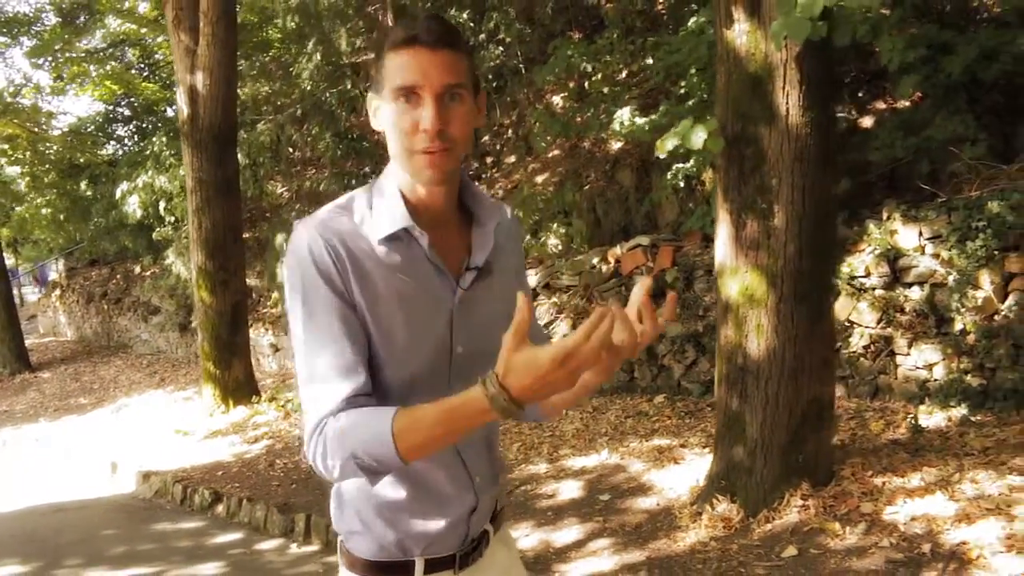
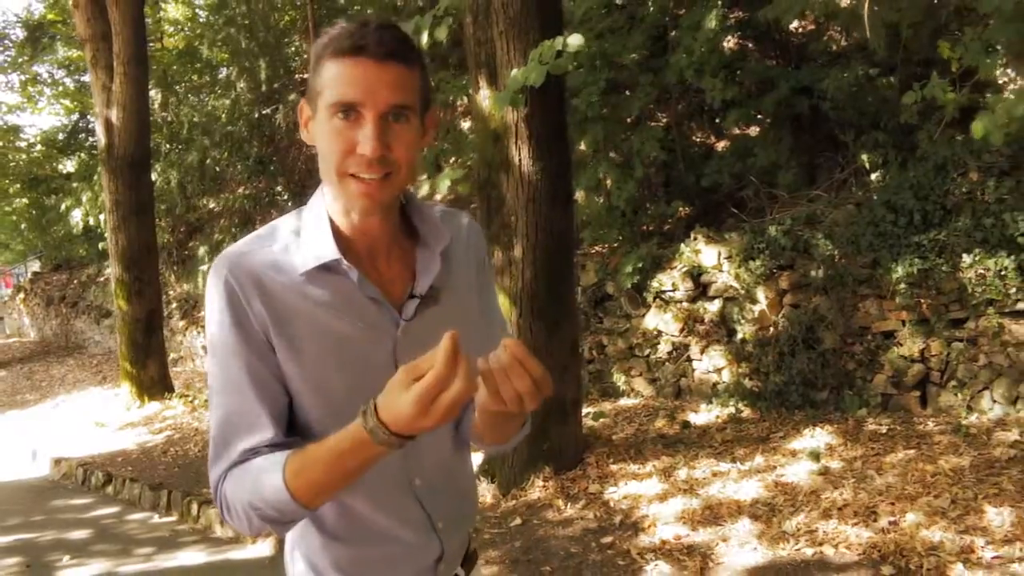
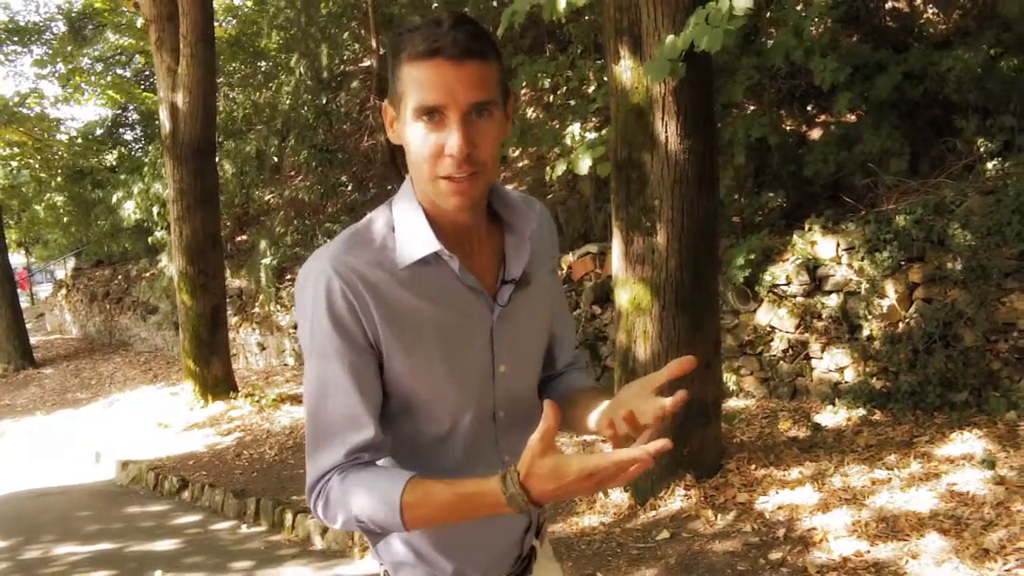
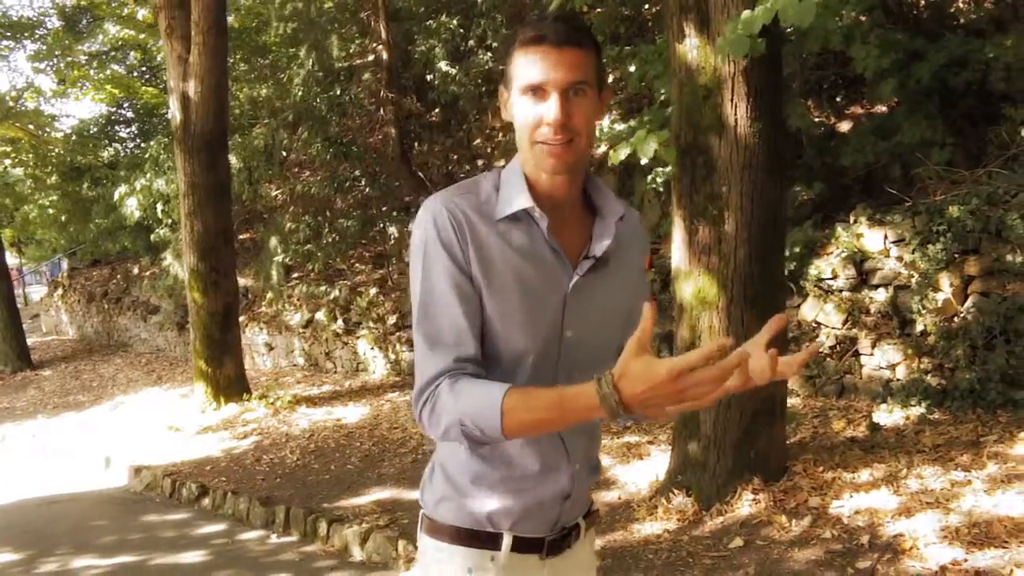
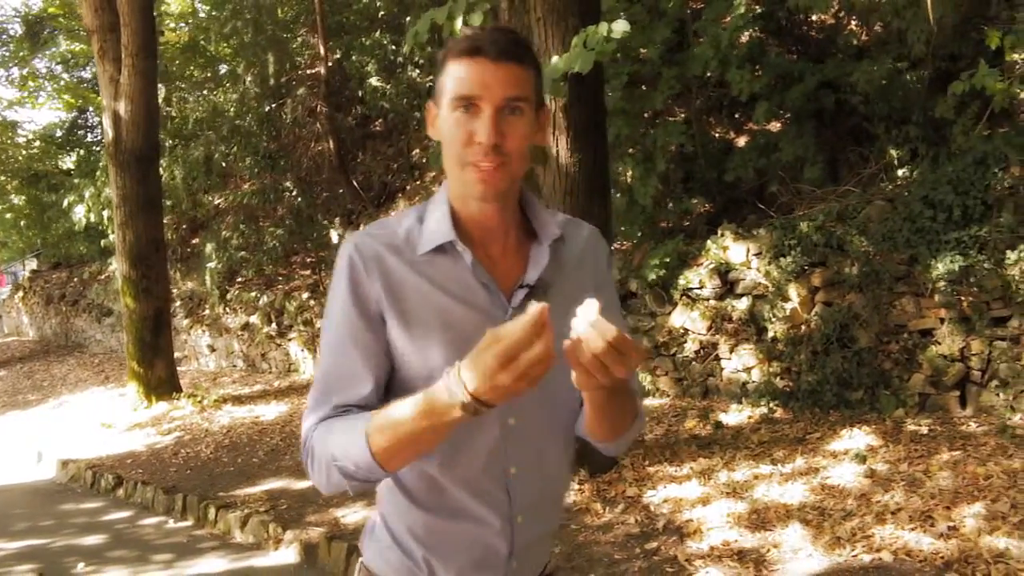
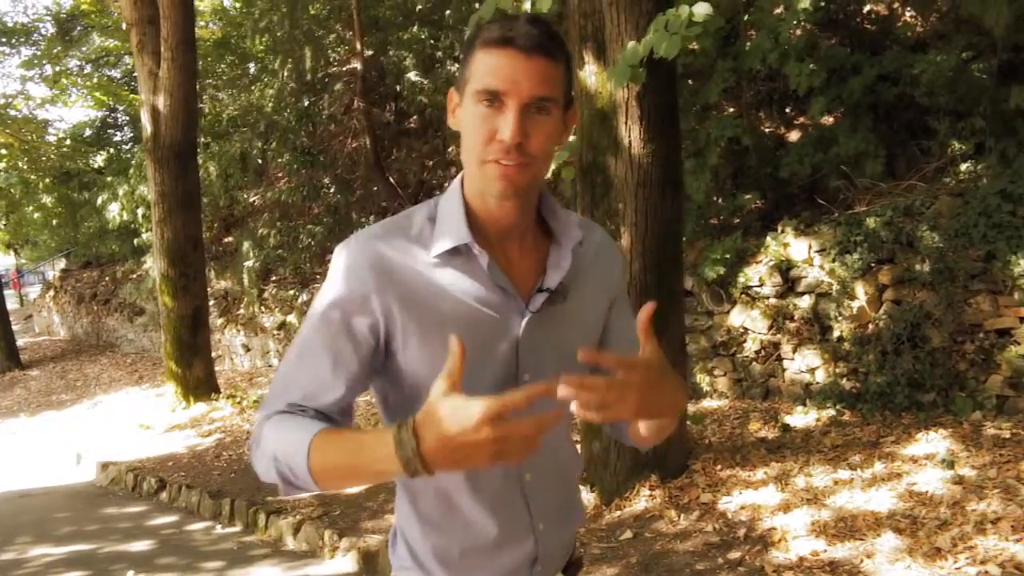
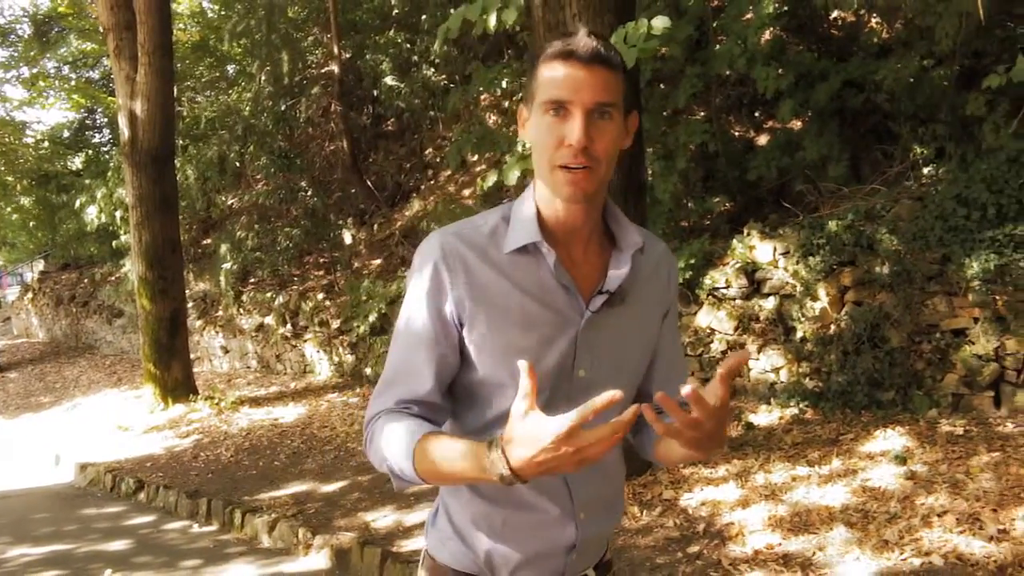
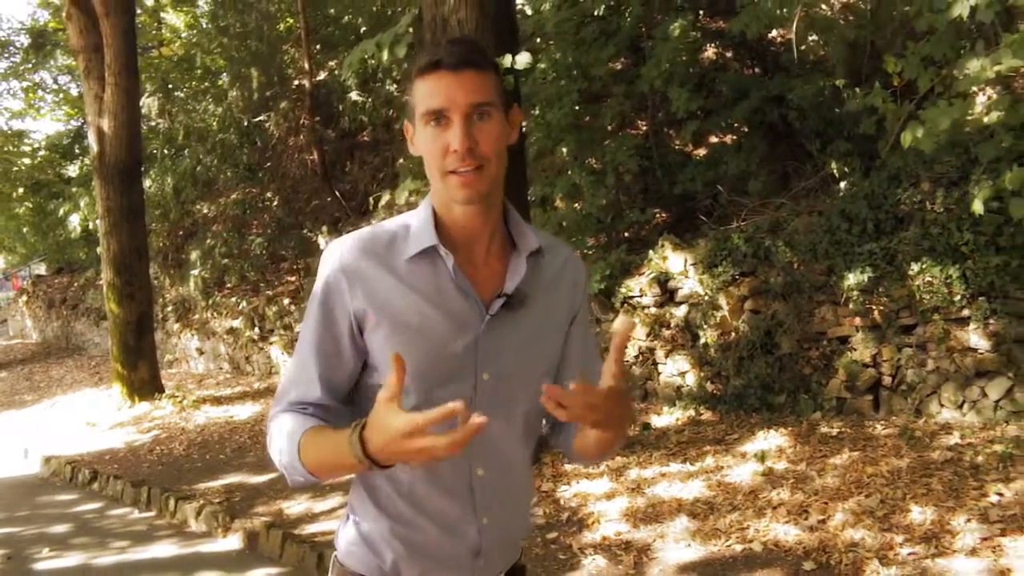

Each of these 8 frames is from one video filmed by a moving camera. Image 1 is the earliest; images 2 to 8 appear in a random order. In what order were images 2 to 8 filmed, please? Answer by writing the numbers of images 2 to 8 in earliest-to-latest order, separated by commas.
4, 3, 6, 7, 5, 2, 8
